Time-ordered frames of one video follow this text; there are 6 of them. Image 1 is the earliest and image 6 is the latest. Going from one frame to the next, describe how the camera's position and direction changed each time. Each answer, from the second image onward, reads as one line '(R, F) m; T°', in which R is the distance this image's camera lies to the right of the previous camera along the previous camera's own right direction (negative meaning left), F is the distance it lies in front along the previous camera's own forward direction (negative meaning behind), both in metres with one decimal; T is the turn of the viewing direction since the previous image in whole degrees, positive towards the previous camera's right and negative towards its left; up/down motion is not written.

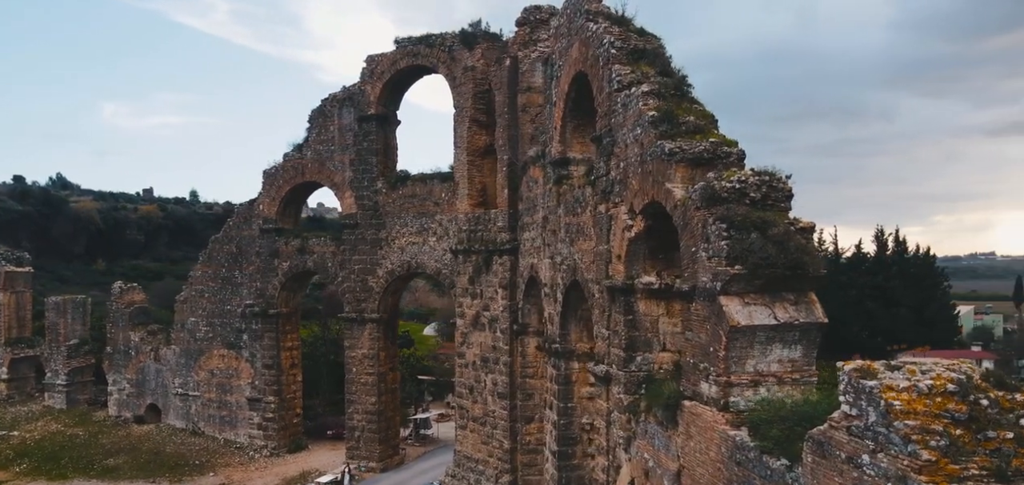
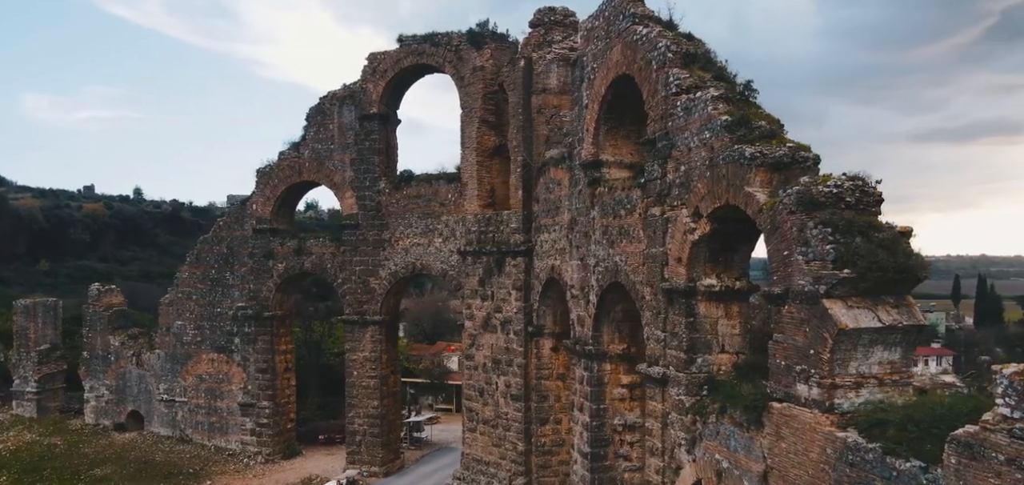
(-1.4, +0.1) m; +5°
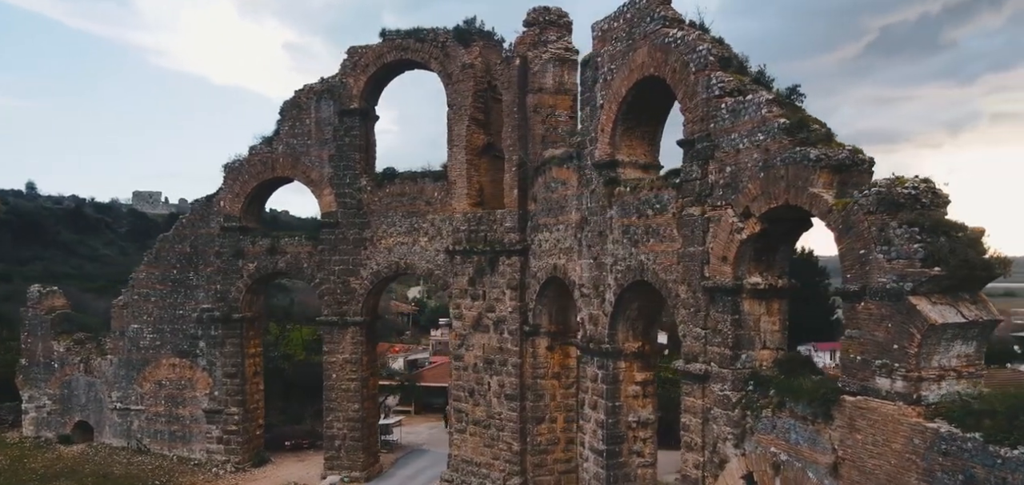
(-1.7, +0.2) m; +7°
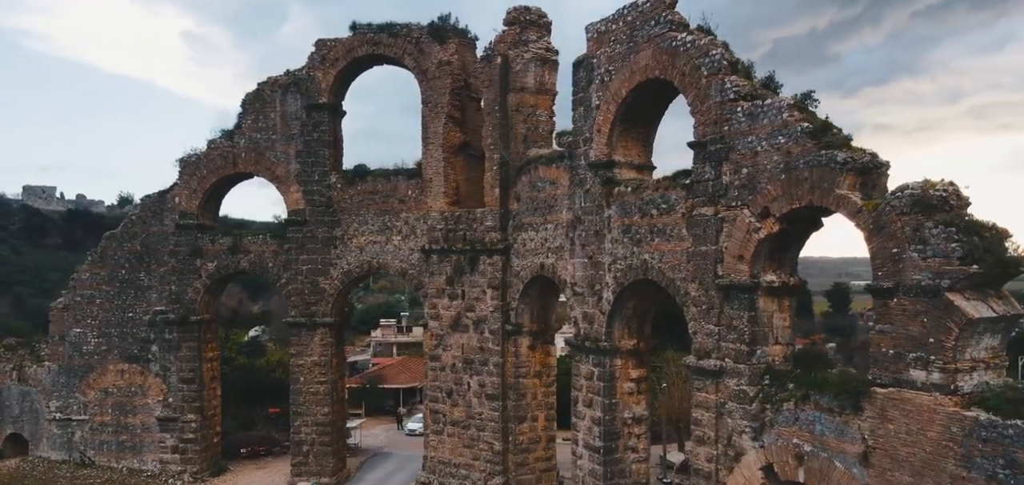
(-1.4, +0.1) m; +7°
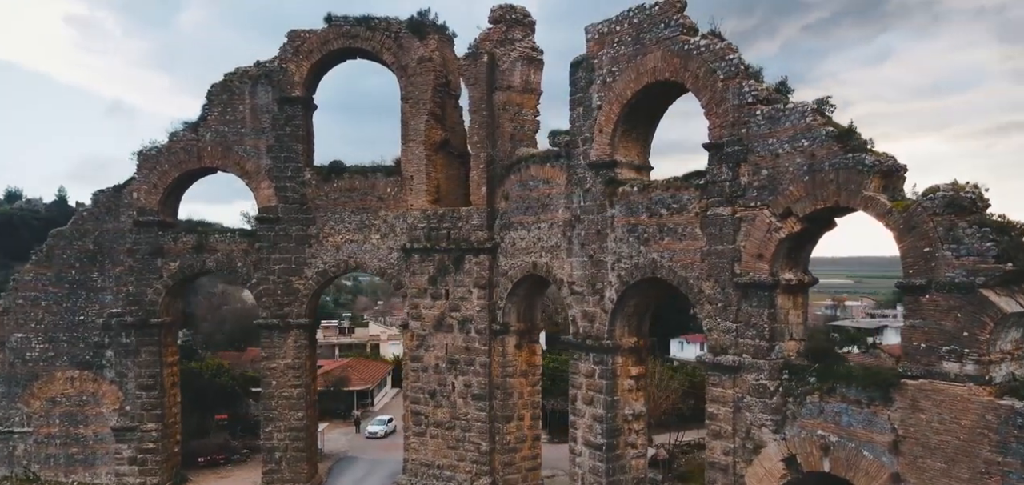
(-1.5, +0.2) m; +7°
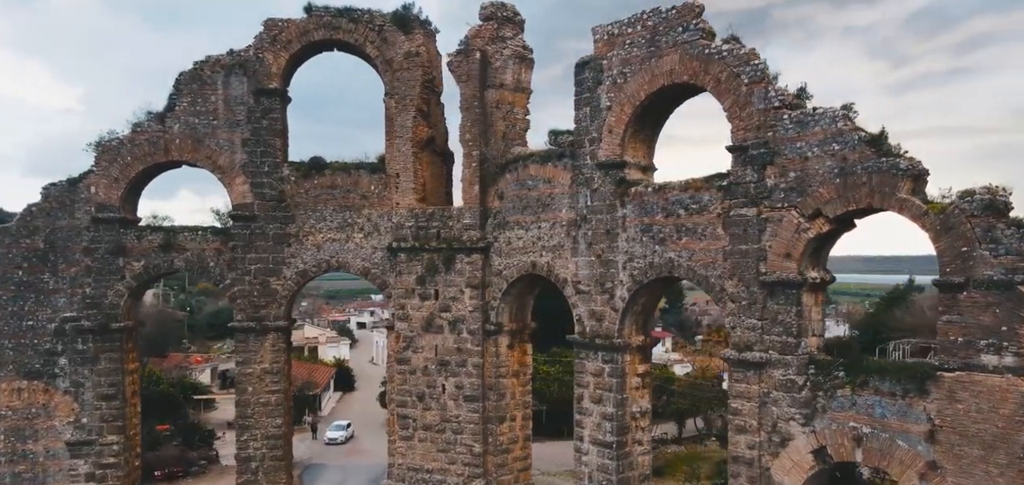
(-1.9, +0.3) m; +8°
